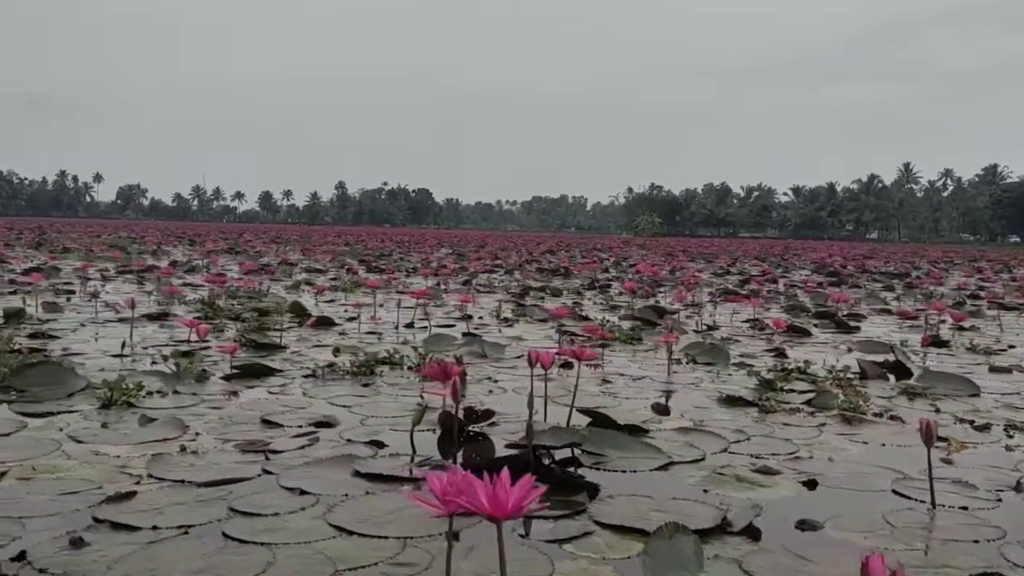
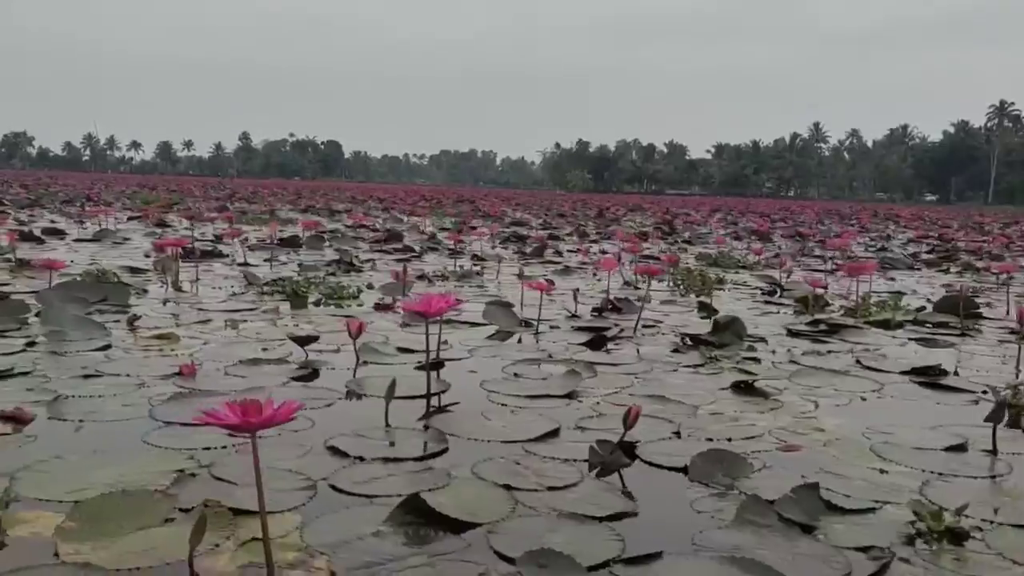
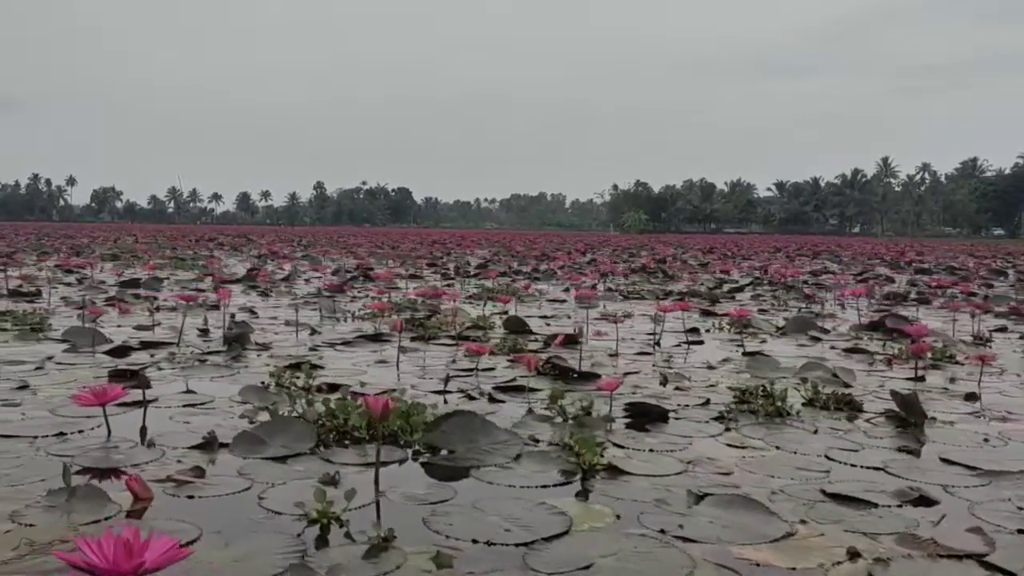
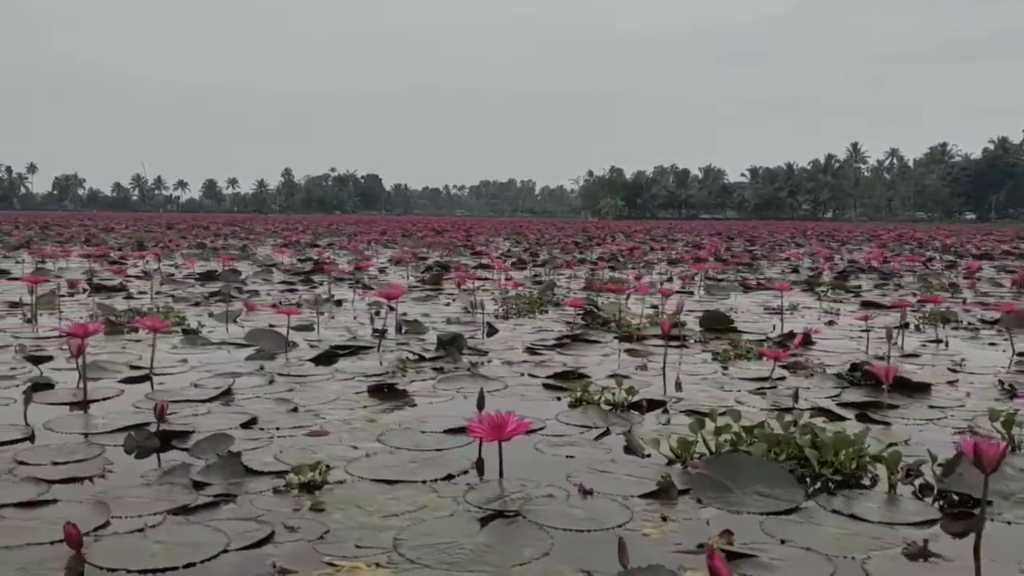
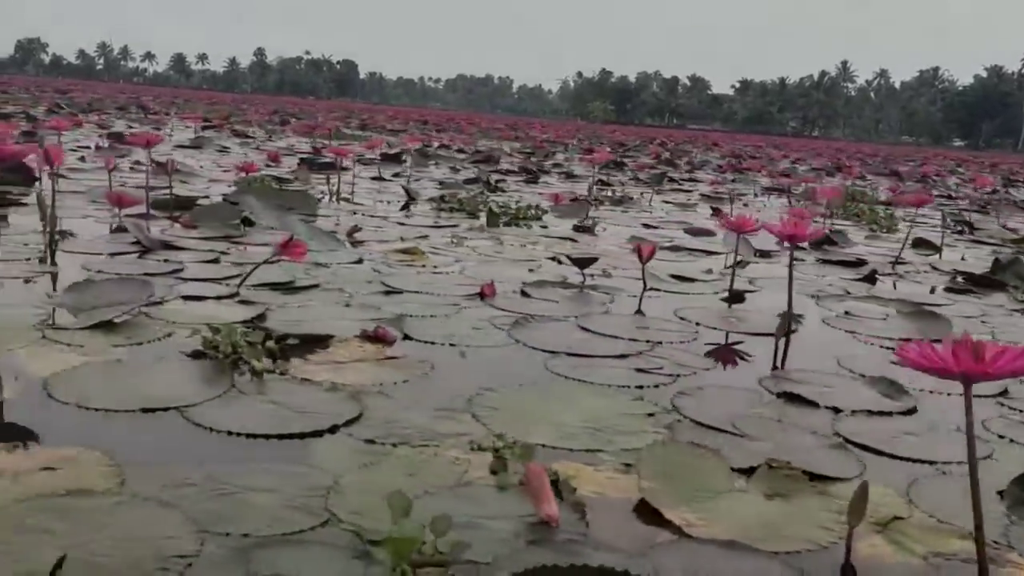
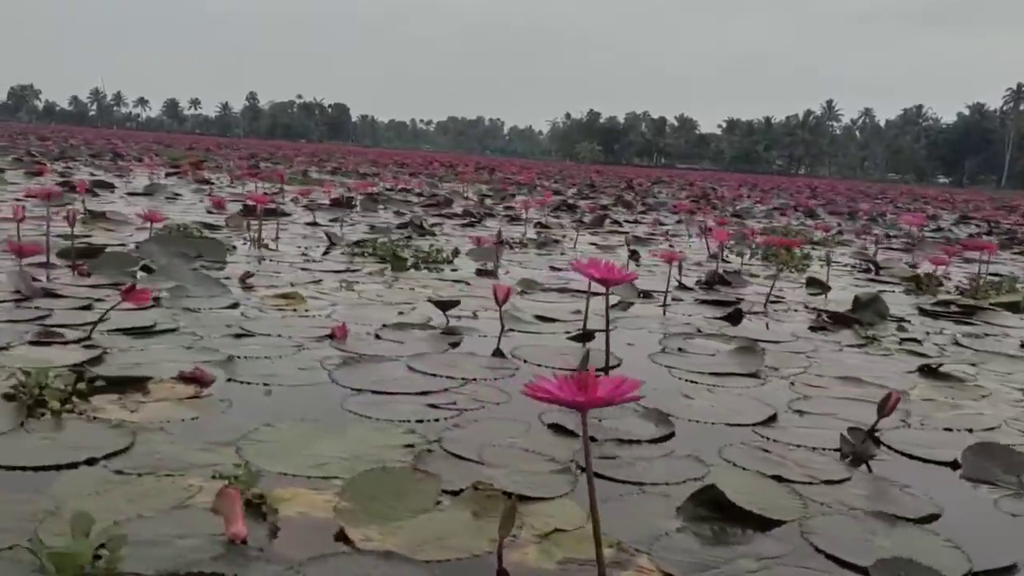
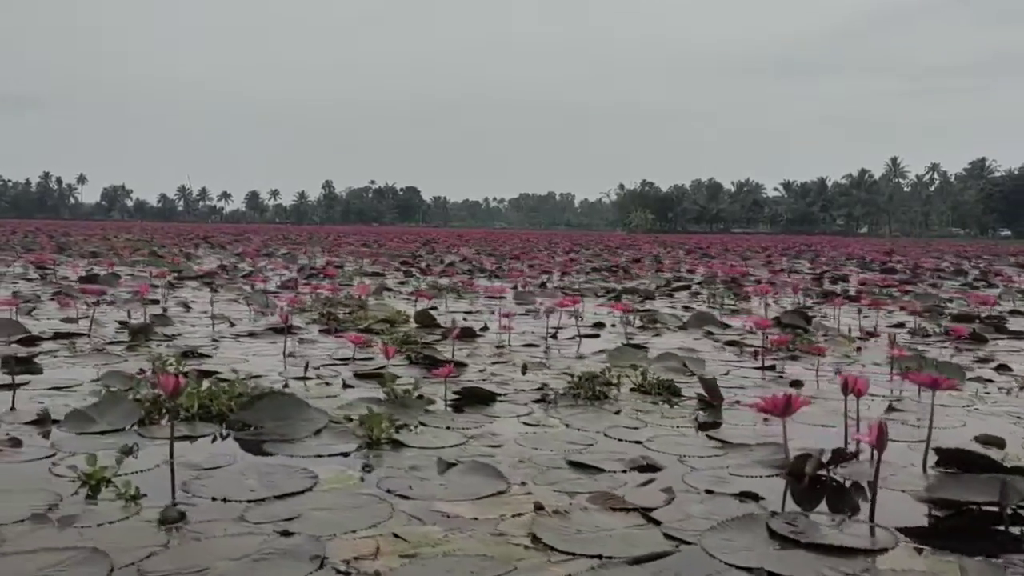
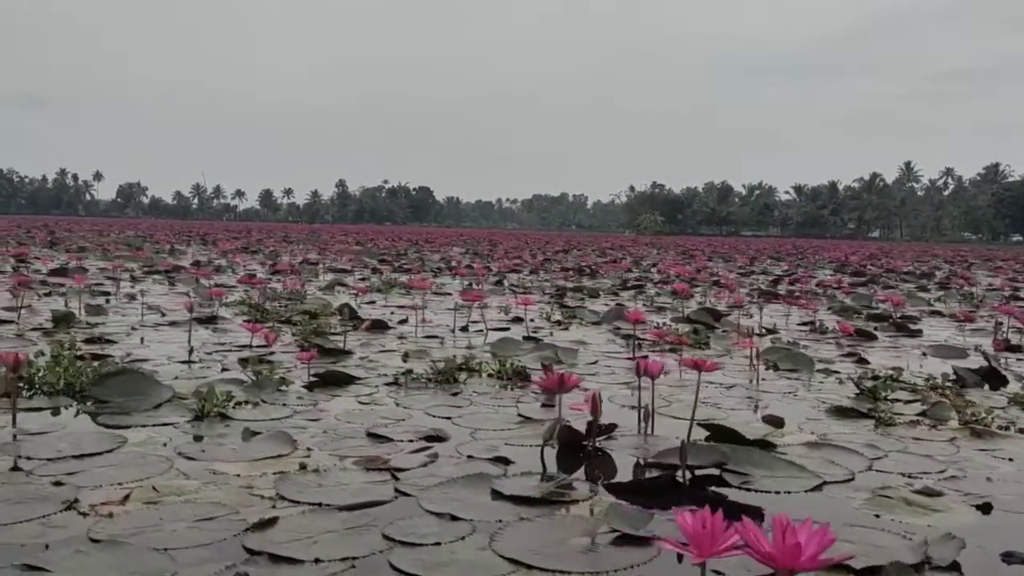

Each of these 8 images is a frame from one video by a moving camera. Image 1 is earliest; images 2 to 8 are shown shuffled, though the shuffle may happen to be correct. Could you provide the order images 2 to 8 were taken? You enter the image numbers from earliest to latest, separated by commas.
8, 7, 3, 4, 2, 6, 5
